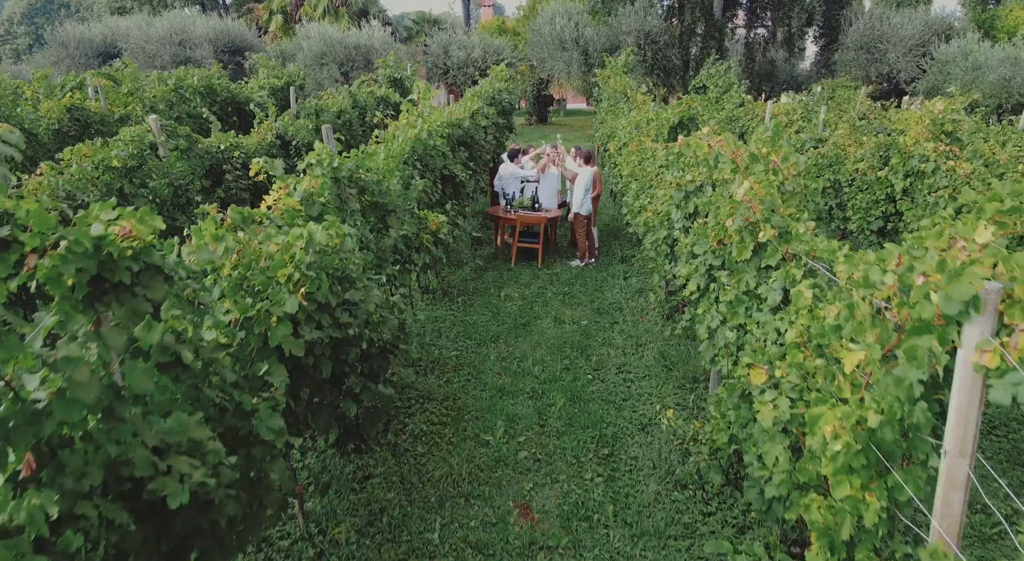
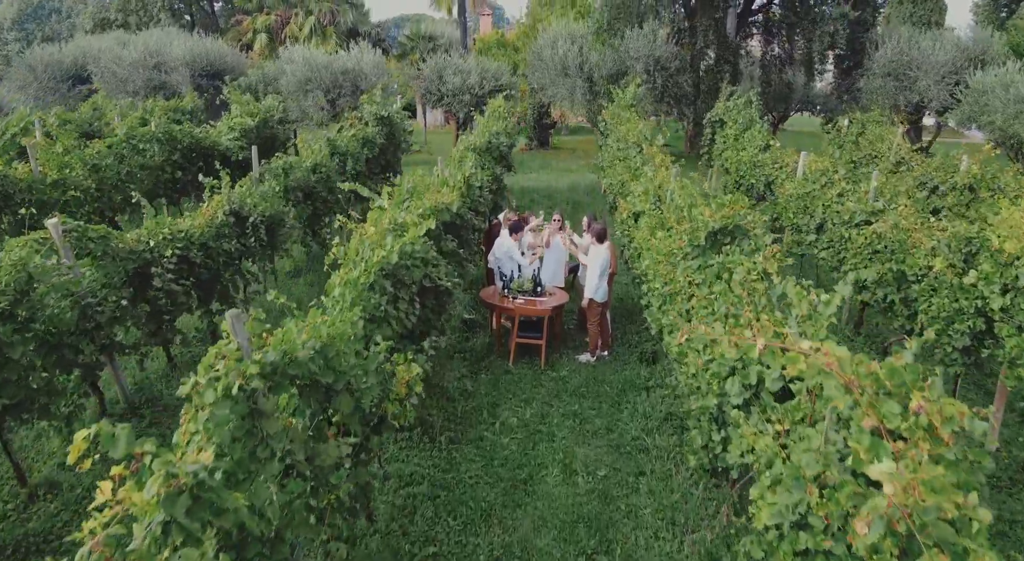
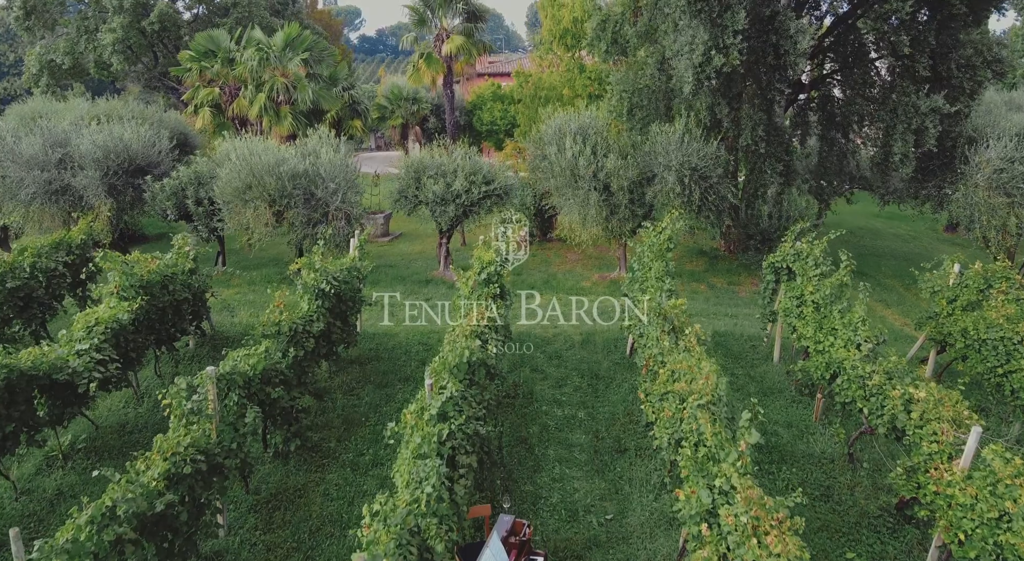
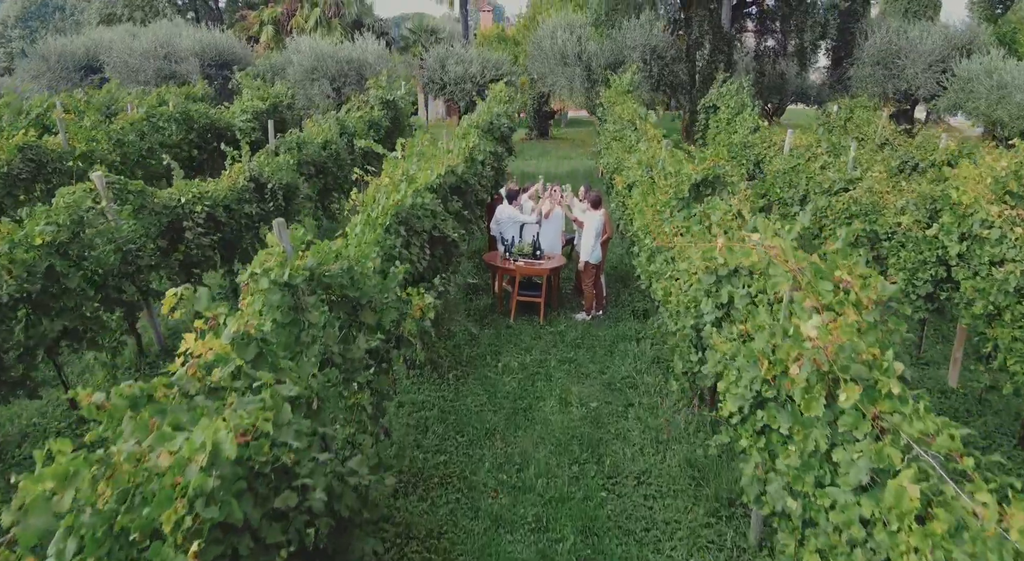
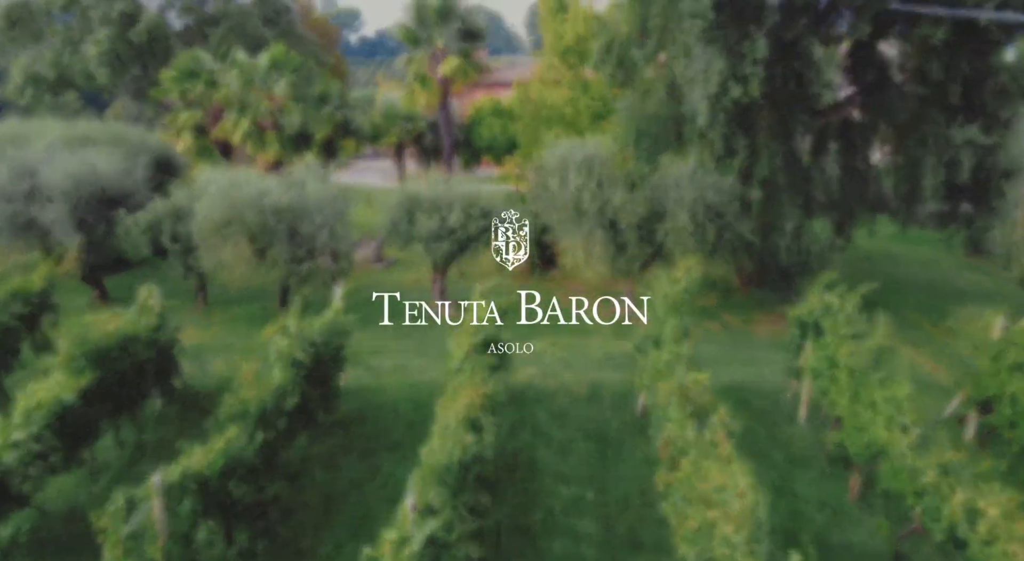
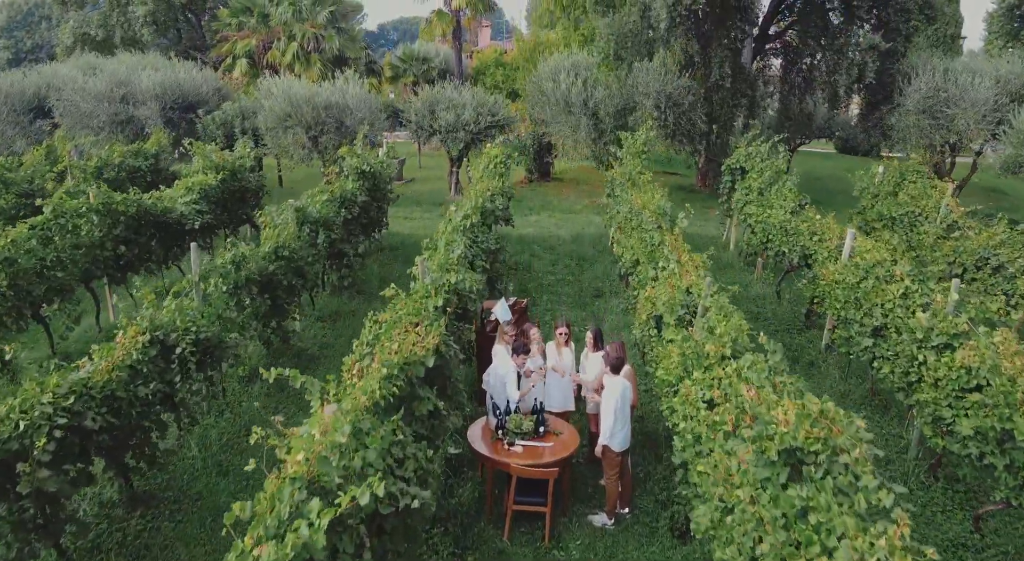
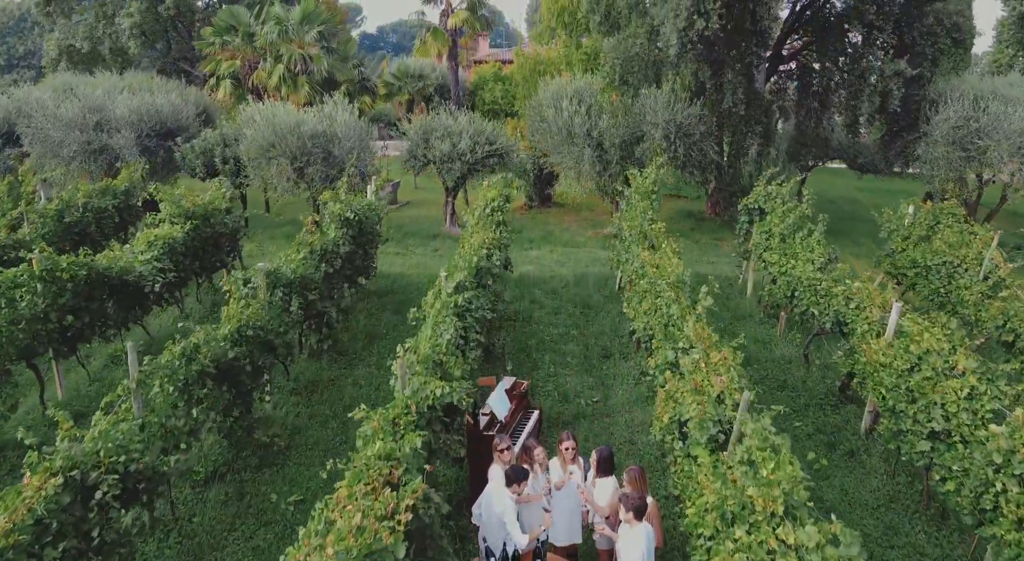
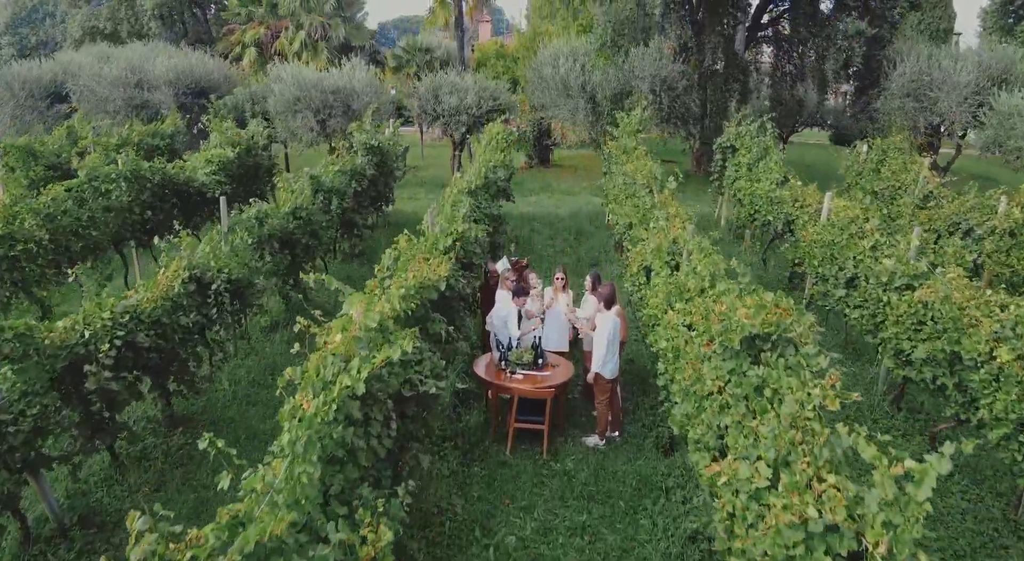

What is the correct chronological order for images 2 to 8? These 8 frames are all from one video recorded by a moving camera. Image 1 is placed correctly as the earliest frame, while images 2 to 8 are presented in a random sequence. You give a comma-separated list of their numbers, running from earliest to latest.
4, 2, 8, 6, 7, 3, 5
